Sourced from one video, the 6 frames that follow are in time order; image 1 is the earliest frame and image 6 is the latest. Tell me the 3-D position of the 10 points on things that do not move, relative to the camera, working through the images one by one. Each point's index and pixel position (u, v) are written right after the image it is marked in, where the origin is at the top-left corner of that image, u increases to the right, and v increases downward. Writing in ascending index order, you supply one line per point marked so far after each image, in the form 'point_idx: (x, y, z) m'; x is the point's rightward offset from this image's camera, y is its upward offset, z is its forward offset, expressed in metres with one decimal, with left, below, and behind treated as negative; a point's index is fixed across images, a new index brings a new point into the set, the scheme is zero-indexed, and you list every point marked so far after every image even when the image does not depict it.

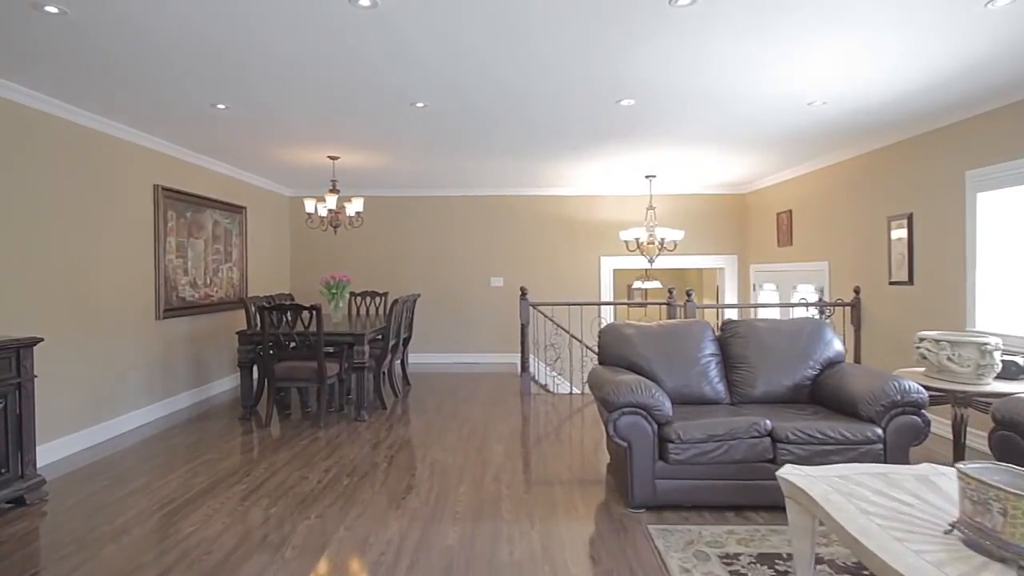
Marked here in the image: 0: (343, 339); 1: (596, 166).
0: (-1.5, -0.4, +4.6) m
1: (+1.0, +1.5, +6.4) m
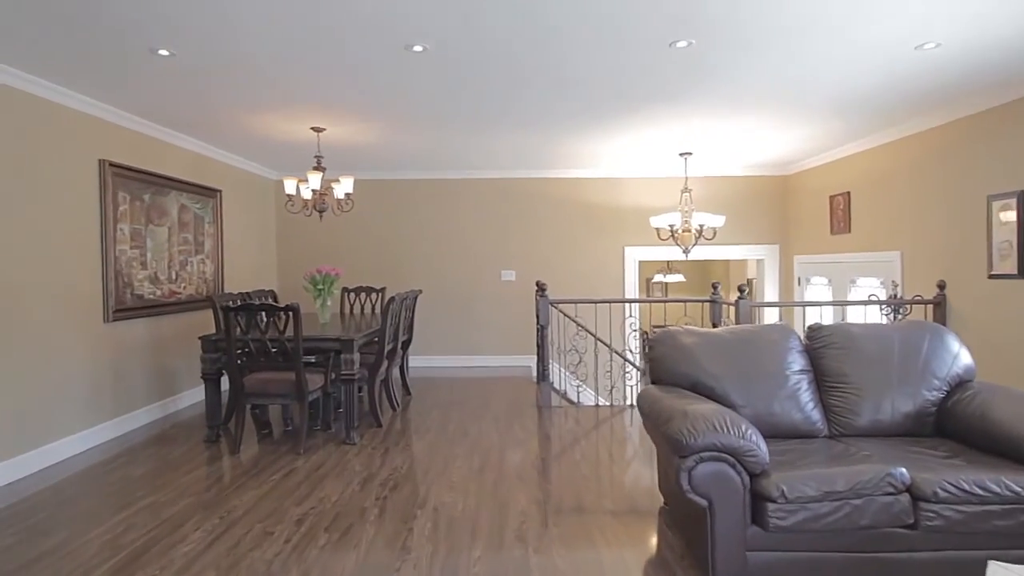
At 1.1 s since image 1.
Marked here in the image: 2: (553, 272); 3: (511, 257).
0: (-1.3, -0.4, +3.8) m
1: (+1.2, +1.5, +5.6) m
2: (+0.5, +0.2, +6.9) m
3: (0.0, +0.4, +6.9) m
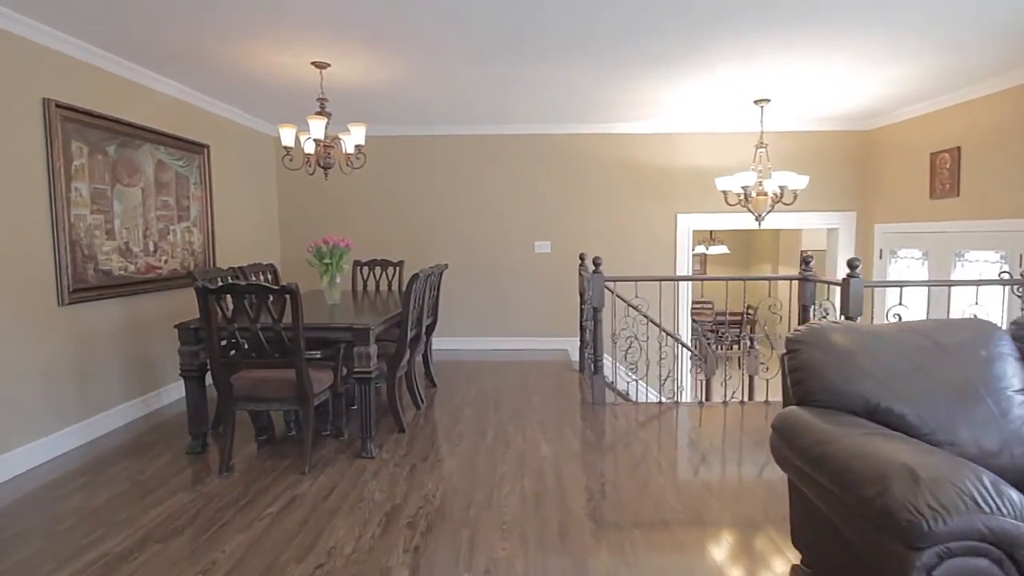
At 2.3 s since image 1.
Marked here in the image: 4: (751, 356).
0: (-1.0, -0.3, +3.0) m
1: (+1.5, +1.8, +4.6) m
2: (+0.9, +0.5, +6.1) m
3: (+0.4, +0.7, +6.0) m
4: (+2.2, -0.6, +5.0) m
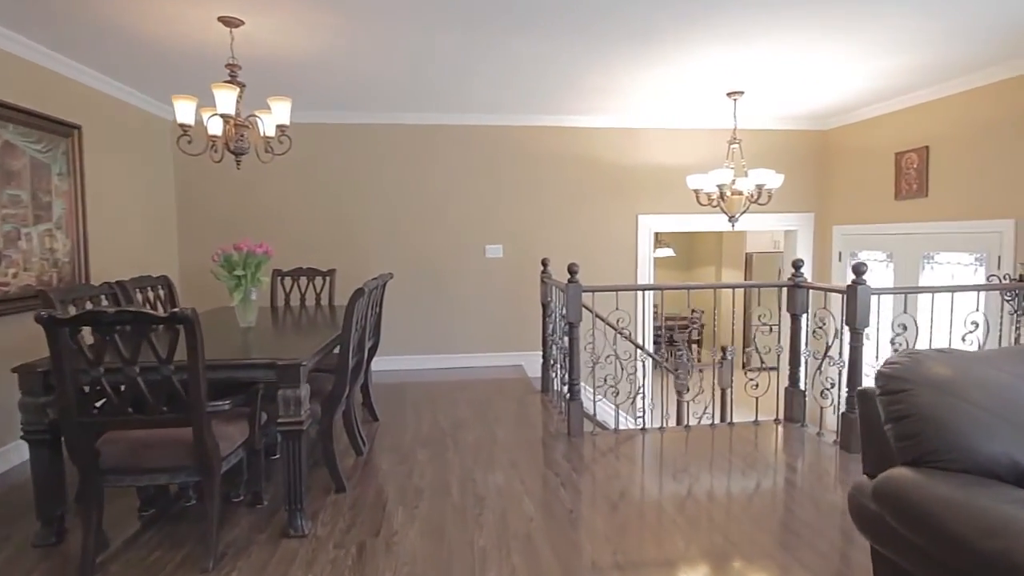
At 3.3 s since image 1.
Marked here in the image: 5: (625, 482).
0: (-1.1, -0.4, +2.3) m
1: (+1.2, +1.7, +4.2) m
2: (+0.4, +0.4, +5.5) m
3: (-0.2, +0.6, +5.4) m
4: (+1.8, -0.7, +4.6) m
5: (+0.6, -1.1, +3.1) m
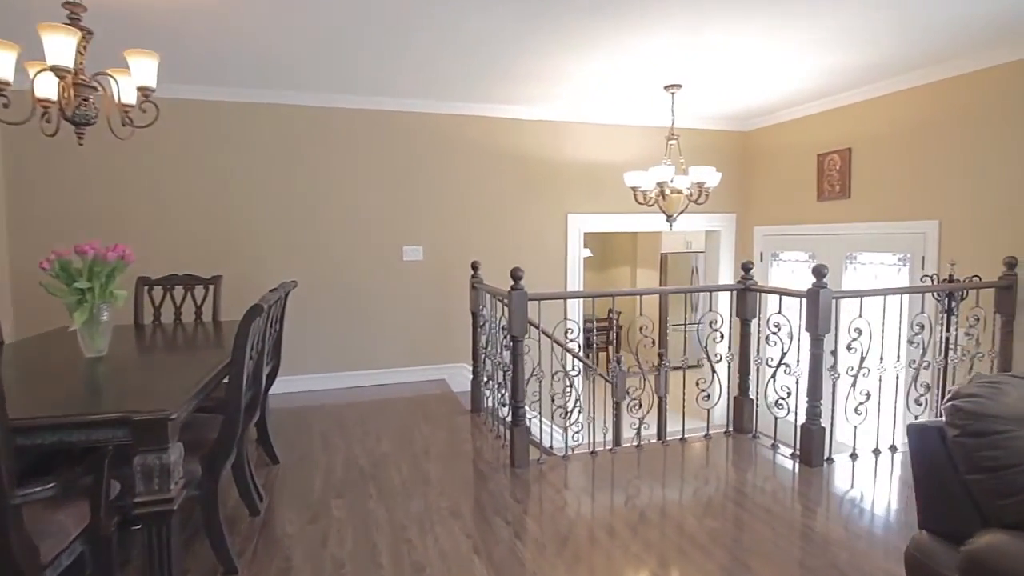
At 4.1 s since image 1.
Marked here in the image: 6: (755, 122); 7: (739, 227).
0: (-1.2, -0.4, +1.6) m
1: (+0.7, +1.7, +3.8) m
2: (-0.3, +0.4, +5.0) m
3: (-0.9, +0.6, +4.8) m
4: (+1.3, -0.7, +4.4) m
5: (+0.4, -1.1, +2.6) m
6: (+2.5, +1.7, +5.6) m
7: (+2.5, +0.7, +5.8) m
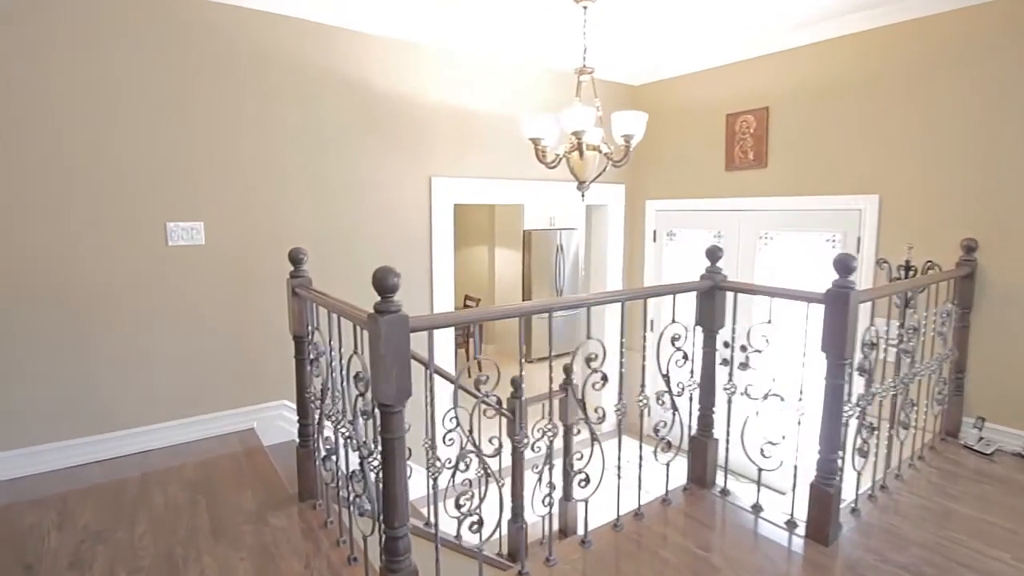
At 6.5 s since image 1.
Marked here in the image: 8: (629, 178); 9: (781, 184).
0: (-1.1, -0.6, -0.2) m
1: (0.0, +1.7, +2.4) m
2: (-1.3, +0.4, +3.3) m
3: (-1.8, +0.5, +3.0) m
4: (+0.4, -0.7, +3.2) m
5: (+0.1, -1.2, +1.4) m
6: (+1.2, +1.9, +4.7) m
7: (+1.1, +0.8, +4.9) m
8: (+1.1, +1.0, +4.9) m
9: (+2.0, +0.8, +3.9) m
